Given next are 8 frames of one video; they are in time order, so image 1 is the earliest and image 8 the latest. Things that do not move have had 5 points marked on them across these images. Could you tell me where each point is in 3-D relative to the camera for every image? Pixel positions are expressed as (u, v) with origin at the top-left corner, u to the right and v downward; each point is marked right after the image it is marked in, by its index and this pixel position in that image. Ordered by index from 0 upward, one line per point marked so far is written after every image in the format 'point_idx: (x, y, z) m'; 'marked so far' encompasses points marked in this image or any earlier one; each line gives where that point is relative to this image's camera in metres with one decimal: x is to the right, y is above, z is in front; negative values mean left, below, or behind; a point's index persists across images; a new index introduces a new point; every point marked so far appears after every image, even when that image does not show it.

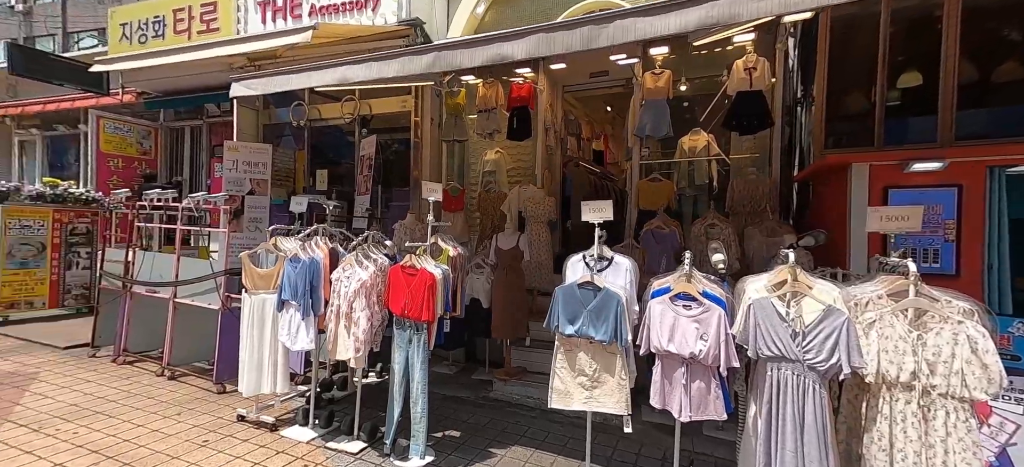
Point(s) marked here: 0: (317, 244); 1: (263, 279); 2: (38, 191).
0: (-1.4, -0.1, +3.0) m
1: (-1.8, -0.3, +3.0) m
2: (-5.9, +0.5, +5.2) m
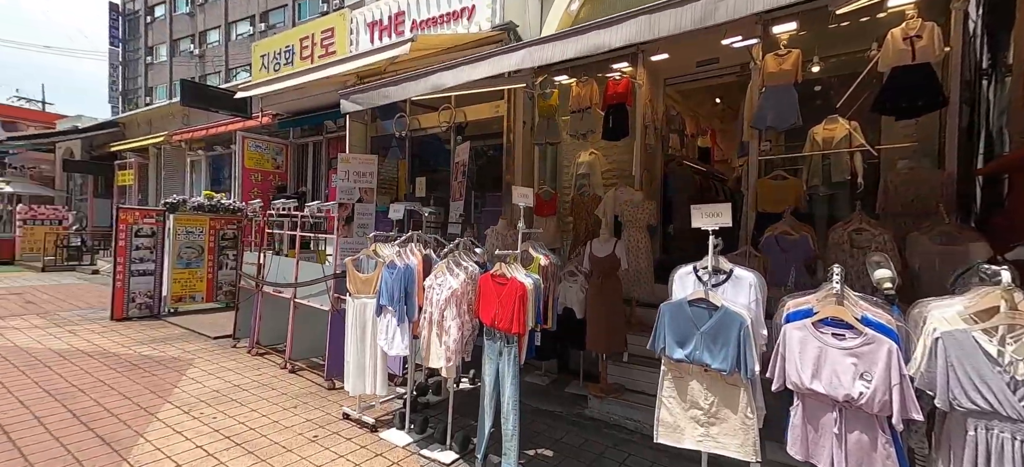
0: (-0.7, -0.1, +3.1) m
1: (-1.1, -0.4, +3.2) m
2: (-4.6, +0.5, +6.2) m
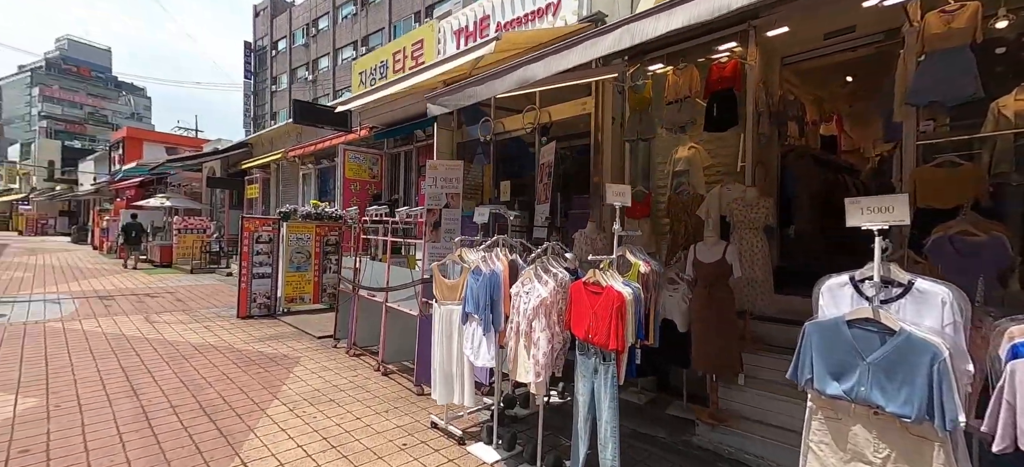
0: (-0.1, -0.2, +2.9) m
1: (-0.5, -0.4, +3.1) m
2: (-3.3, +0.4, +6.7) m
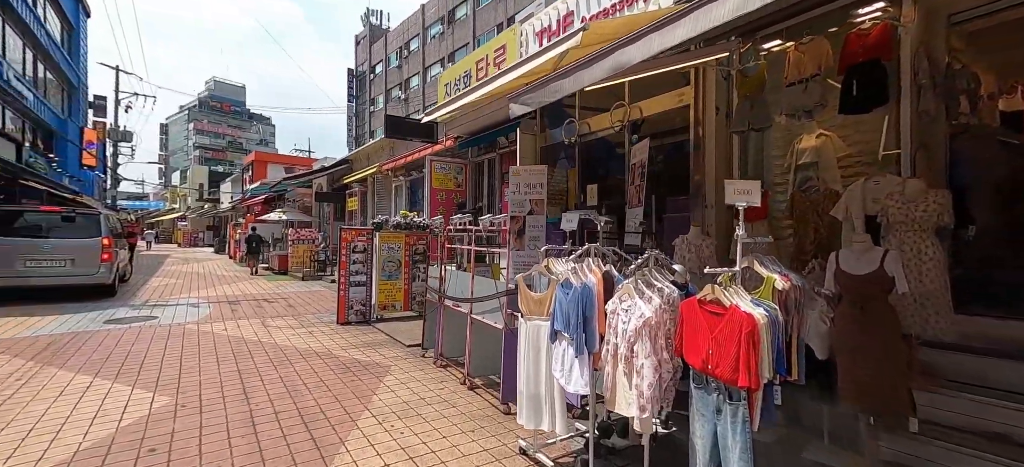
0: (+0.5, -0.2, +2.6) m
1: (+0.2, -0.5, +2.8) m
2: (-1.9, +0.2, +7.0) m
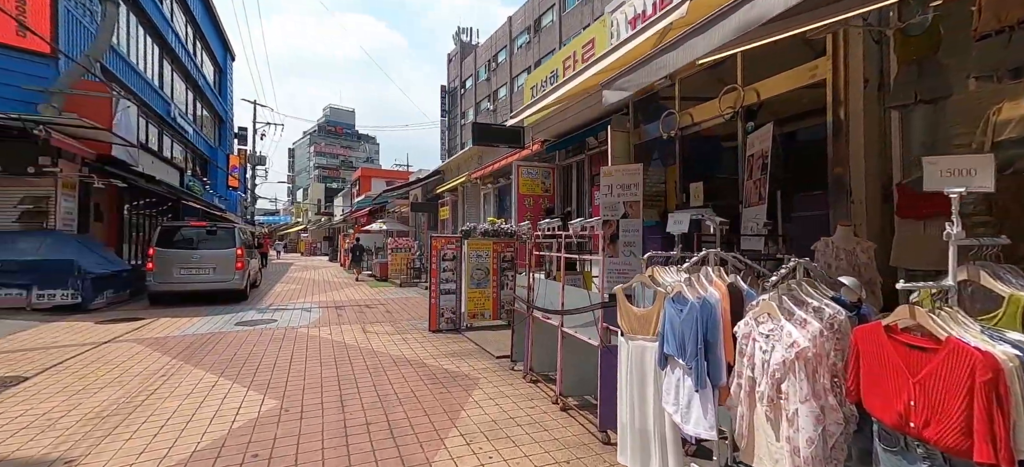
0: (+1.0, -0.2, +2.1) m
1: (+0.7, -0.5, +2.4) m
2: (-0.4, +0.1, +6.9) m
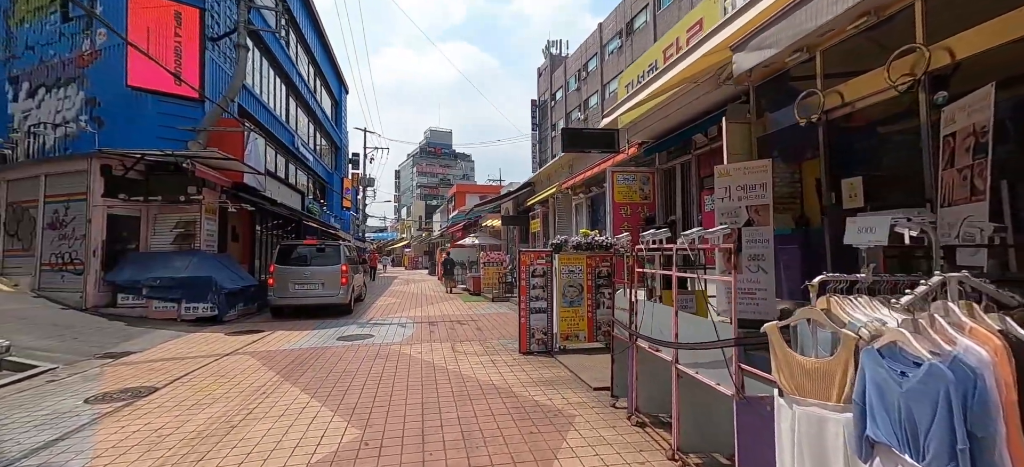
0: (+1.4, -0.3, +1.3) m
1: (+1.2, -0.6, +1.6) m
2: (+1.0, -0.1, +6.3) m
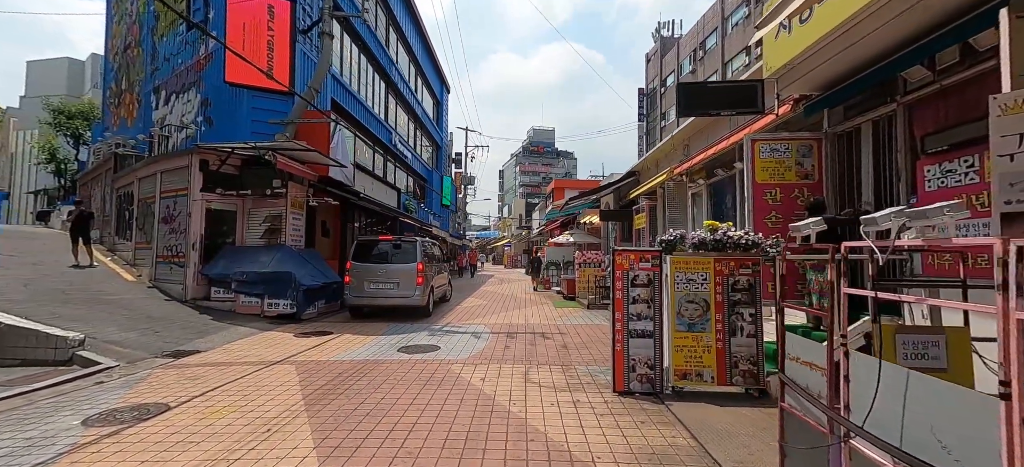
0: (+1.1, -0.2, -0.6) m
1: (+1.0, -0.5, -0.3) m
2: (+1.9, -0.1, +4.3) m
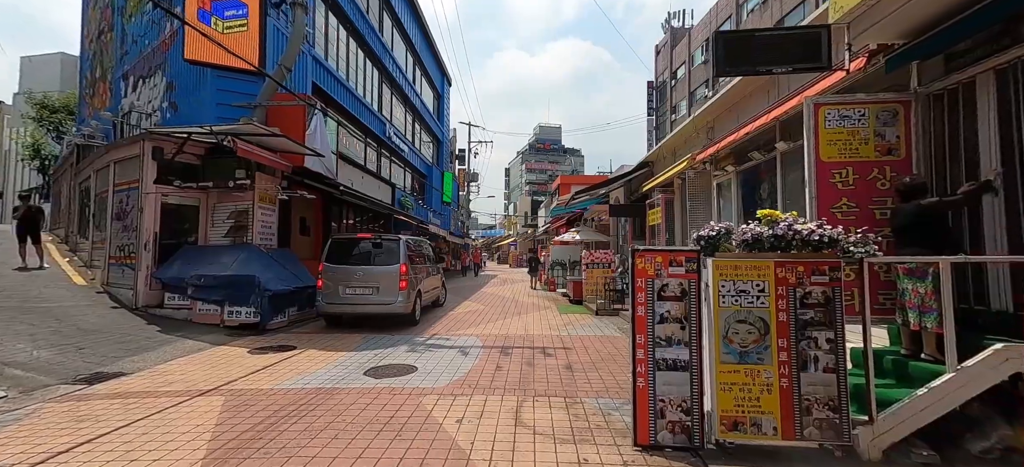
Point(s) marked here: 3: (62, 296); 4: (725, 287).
0: (+0.9, -0.2, -1.9) m
1: (+0.8, -0.5, -1.5) m
2: (+1.8, 0.0, +3.0) m
3: (-8.4, -1.2, +7.9) m
4: (+1.6, -0.4, +3.0) m
